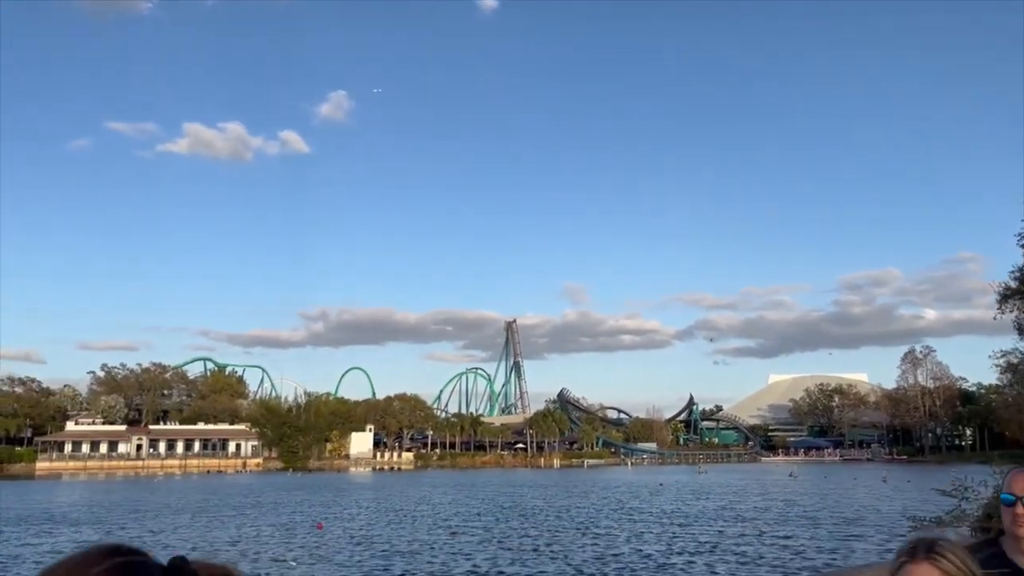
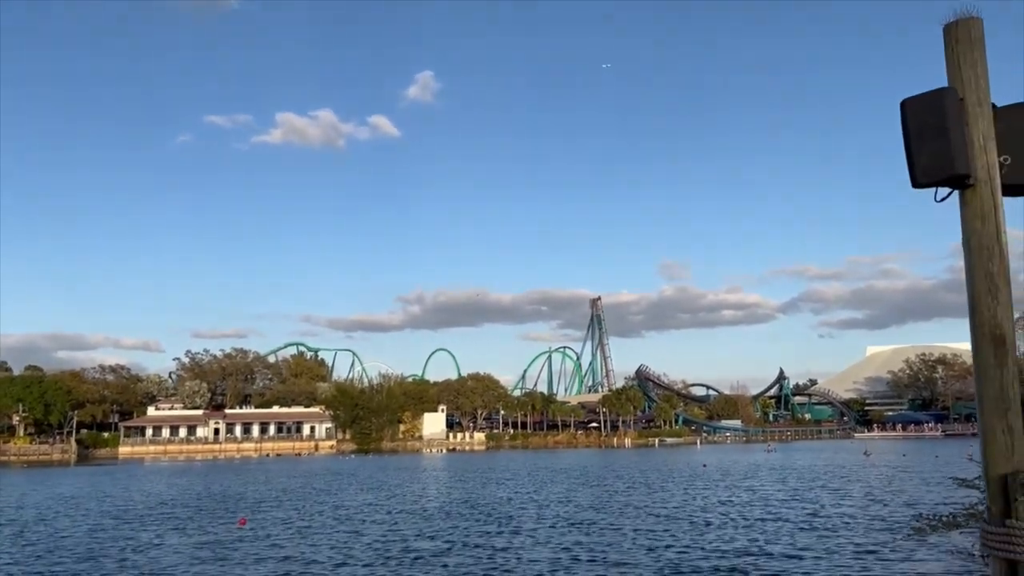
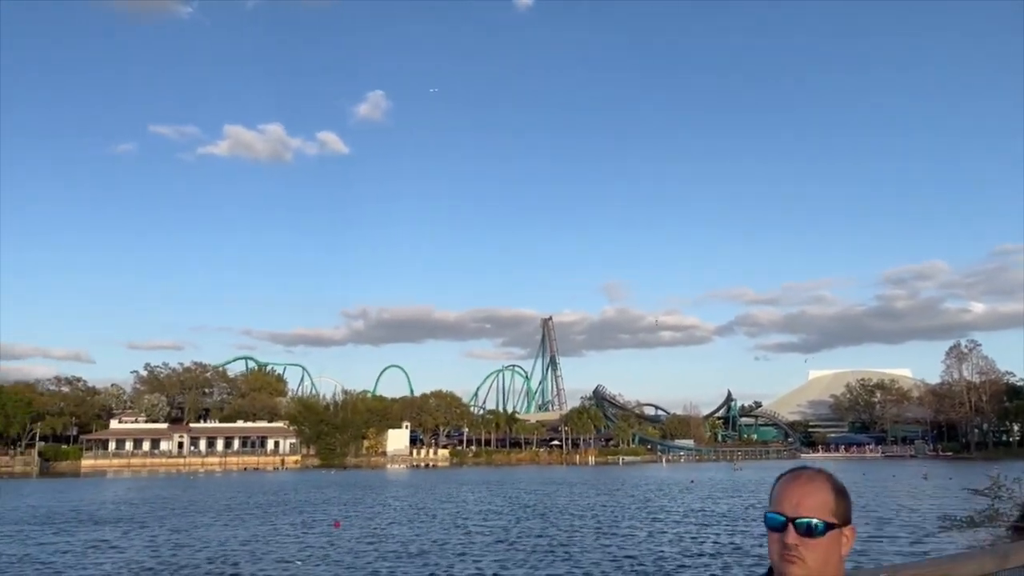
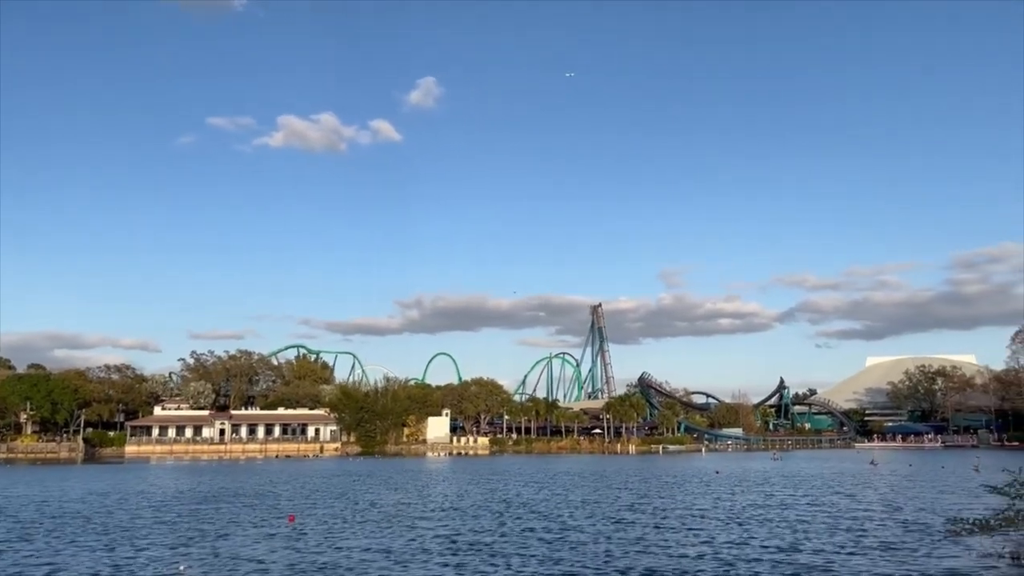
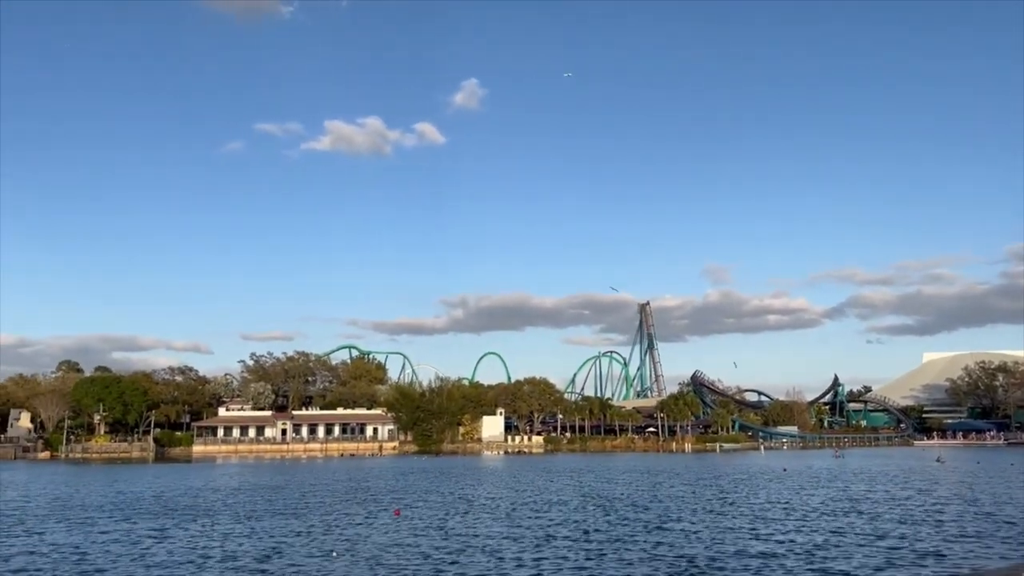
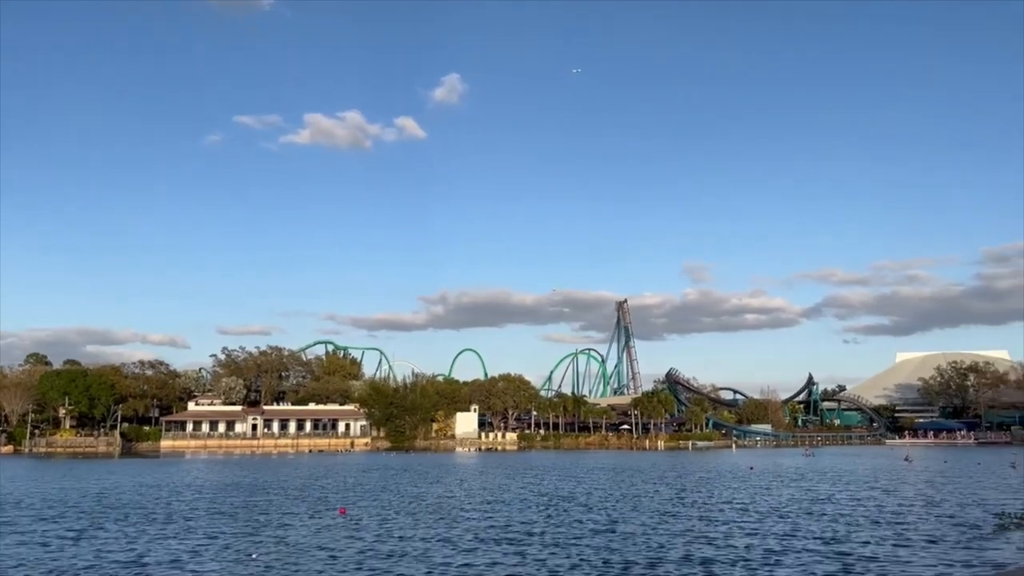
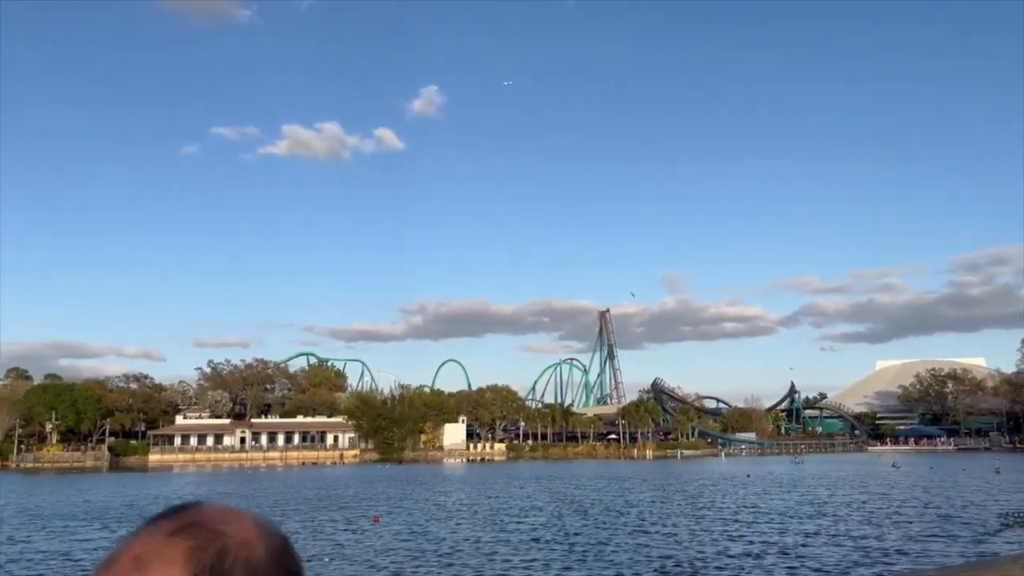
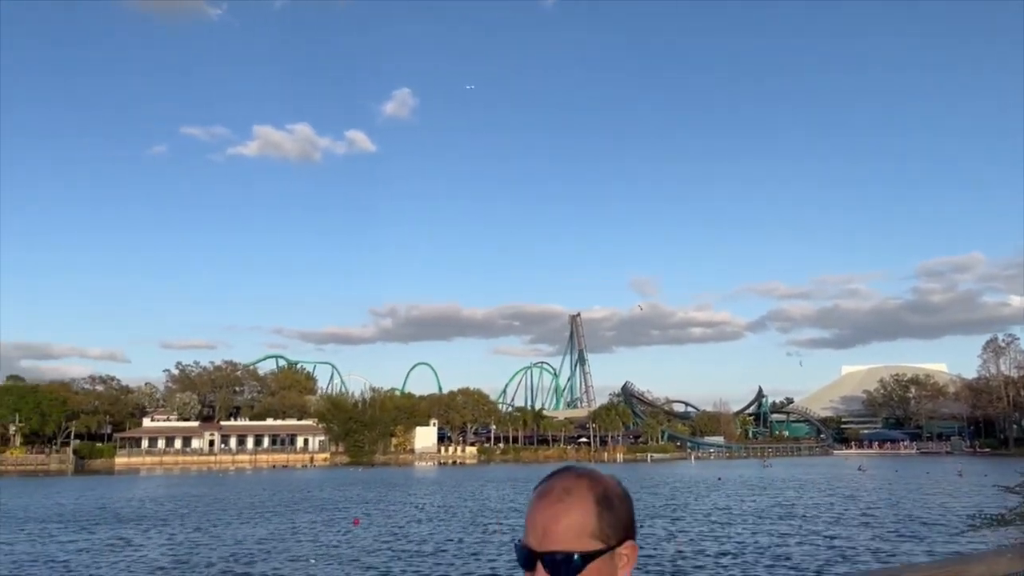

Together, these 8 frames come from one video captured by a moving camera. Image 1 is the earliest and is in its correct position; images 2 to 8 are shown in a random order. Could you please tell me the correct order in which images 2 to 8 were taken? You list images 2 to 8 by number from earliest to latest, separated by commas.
3, 8, 7, 5, 6, 4, 2
